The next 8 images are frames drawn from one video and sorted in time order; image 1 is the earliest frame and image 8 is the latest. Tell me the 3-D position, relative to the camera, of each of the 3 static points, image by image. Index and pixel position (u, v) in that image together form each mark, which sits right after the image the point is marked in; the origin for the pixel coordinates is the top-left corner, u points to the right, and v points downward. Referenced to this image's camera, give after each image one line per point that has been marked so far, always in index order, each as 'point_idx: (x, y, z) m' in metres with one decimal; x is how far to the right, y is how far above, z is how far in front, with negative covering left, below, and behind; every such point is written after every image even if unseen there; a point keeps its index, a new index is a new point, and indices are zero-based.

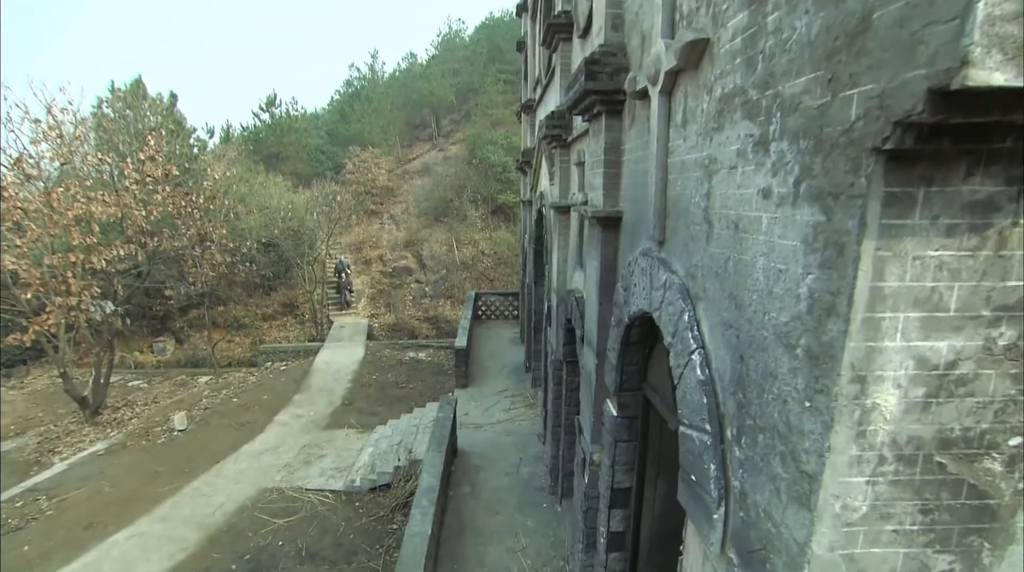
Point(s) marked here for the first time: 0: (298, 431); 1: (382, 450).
0: (-4.6, -3.1, +10.7) m
1: (-2.4, -3.0, +9.2) m
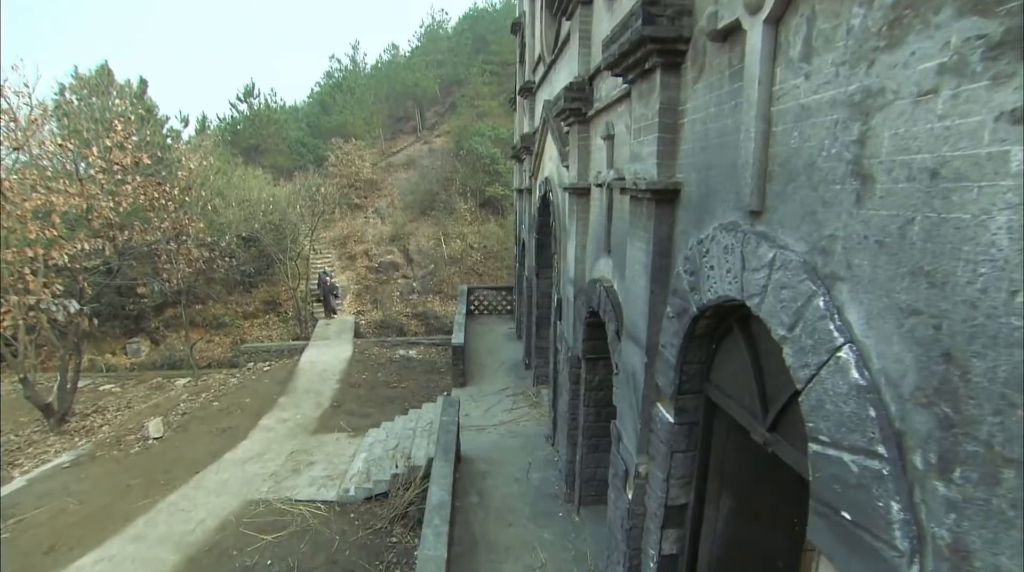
0: (-4.5, -3.0, +10.0) m
1: (-2.3, -2.9, +8.6) m
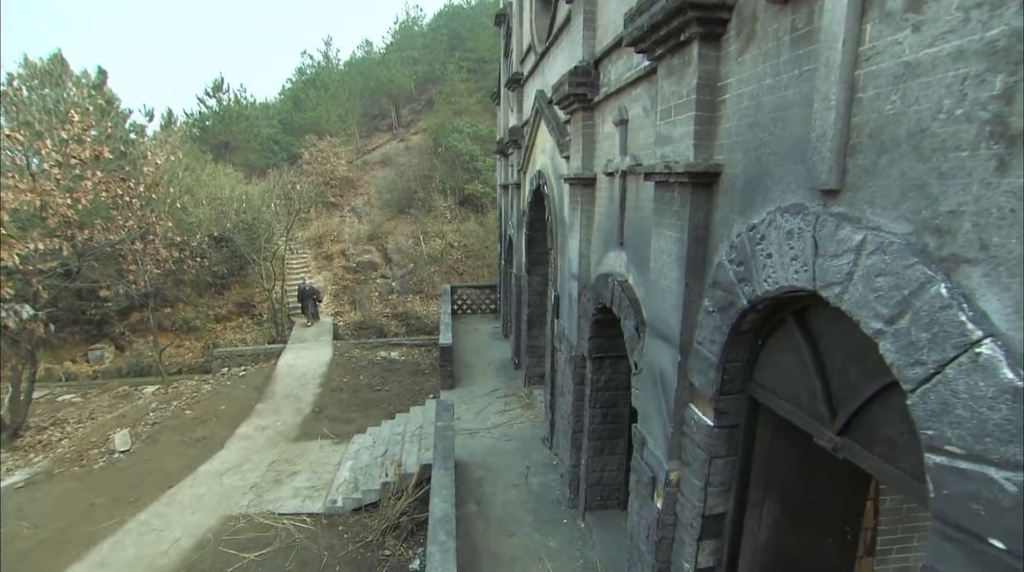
0: (-4.7, -3.0, +9.5) m
1: (-2.4, -2.9, +8.2) m
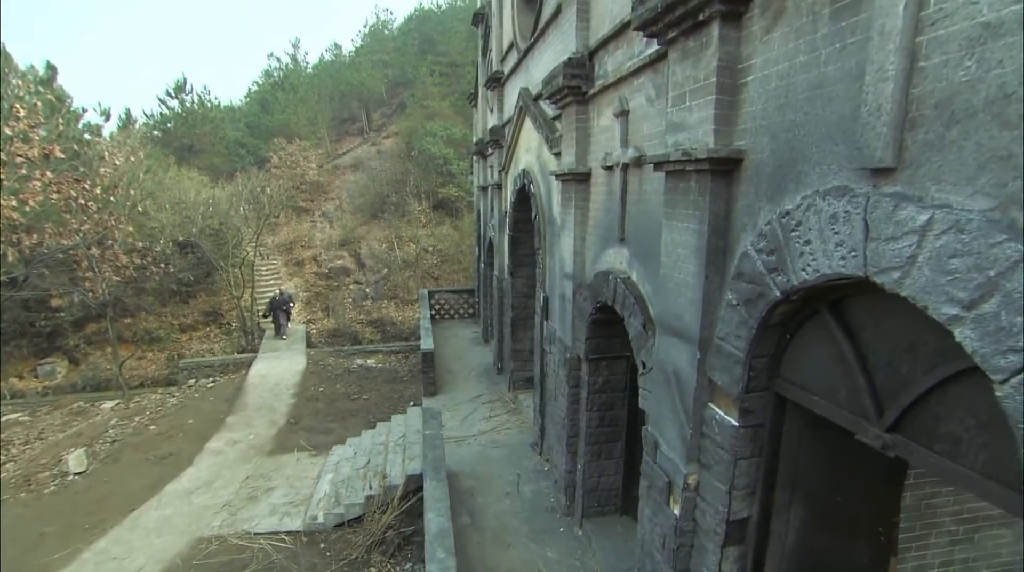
0: (-5.0, -3.1, +9.0) m
1: (-2.6, -3.0, +7.8) m
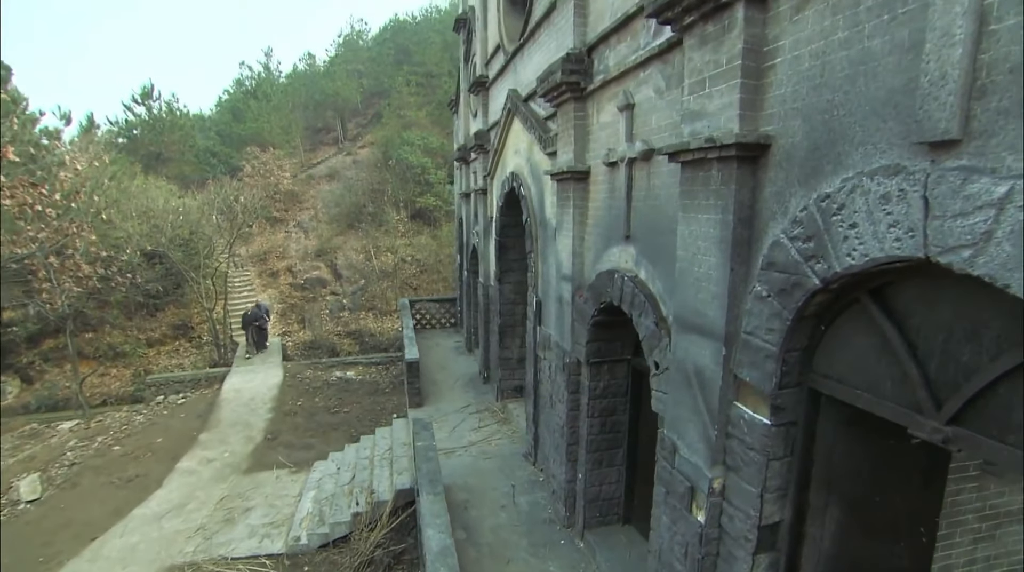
0: (-5.1, -3.3, +8.5) m
1: (-2.7, -3.1, +7.4) m
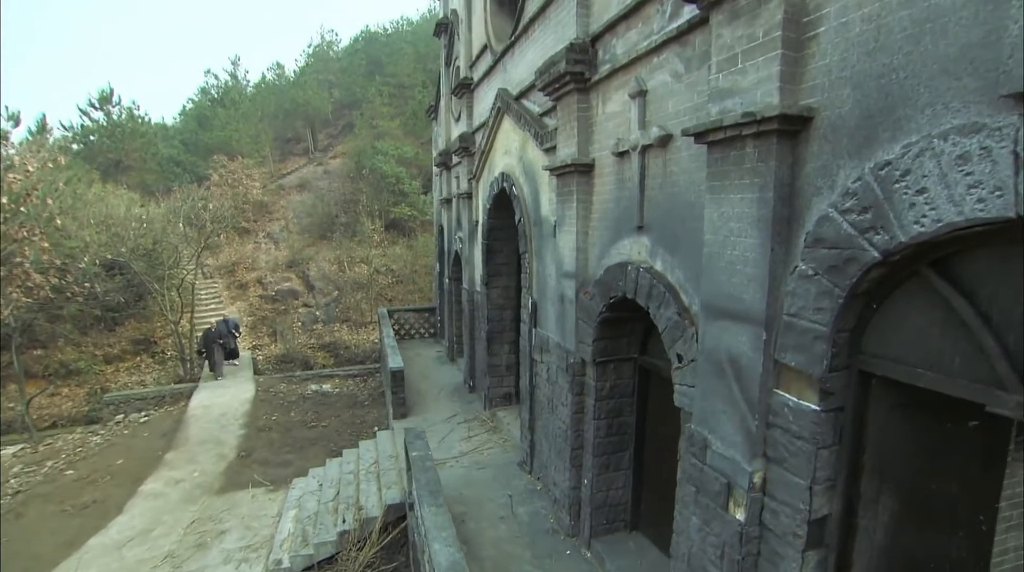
0: (-5.3, -3.4, +7.9) m
1: (-2.8, -3.1, +7.0) m
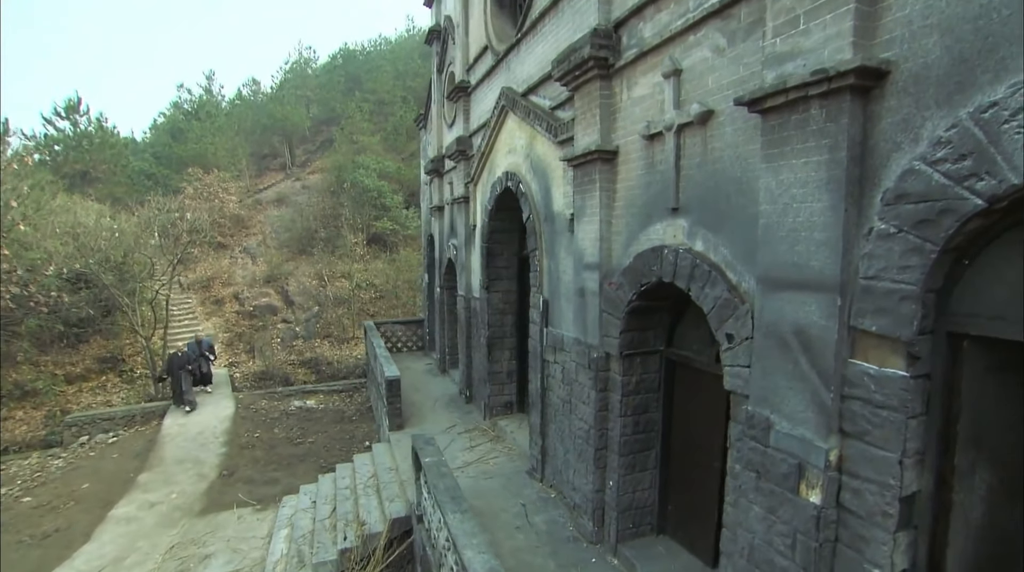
0: (-5.2, -3.5, +7.3) m
1: (-2.7, -3.2, +6.5) m
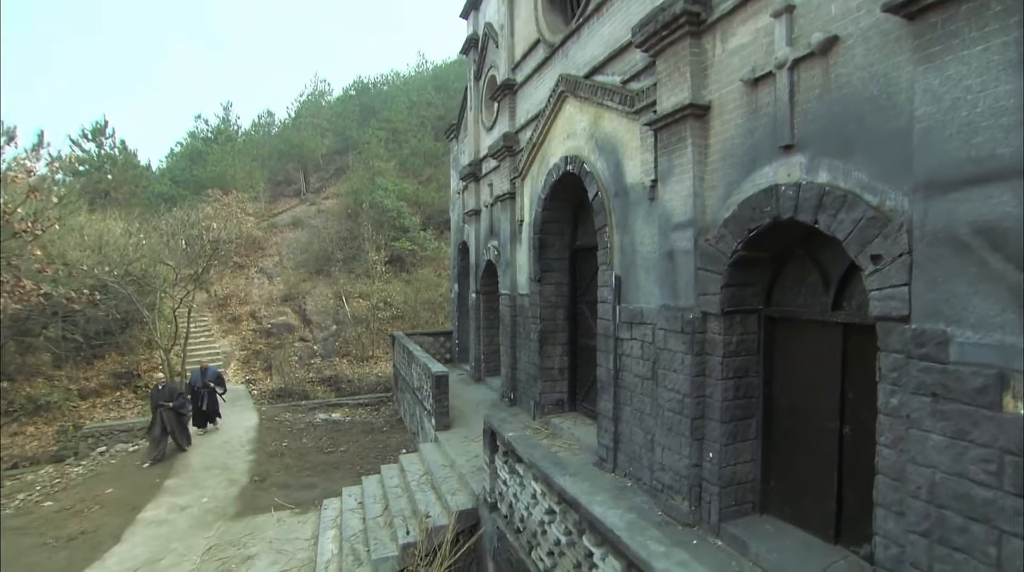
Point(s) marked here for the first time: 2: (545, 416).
0: (-4.4, -3.3, +6.8) m
1: (-1.8, -2.9, +6.0) m
2: (+0.5, -2.1, +8.0) m
